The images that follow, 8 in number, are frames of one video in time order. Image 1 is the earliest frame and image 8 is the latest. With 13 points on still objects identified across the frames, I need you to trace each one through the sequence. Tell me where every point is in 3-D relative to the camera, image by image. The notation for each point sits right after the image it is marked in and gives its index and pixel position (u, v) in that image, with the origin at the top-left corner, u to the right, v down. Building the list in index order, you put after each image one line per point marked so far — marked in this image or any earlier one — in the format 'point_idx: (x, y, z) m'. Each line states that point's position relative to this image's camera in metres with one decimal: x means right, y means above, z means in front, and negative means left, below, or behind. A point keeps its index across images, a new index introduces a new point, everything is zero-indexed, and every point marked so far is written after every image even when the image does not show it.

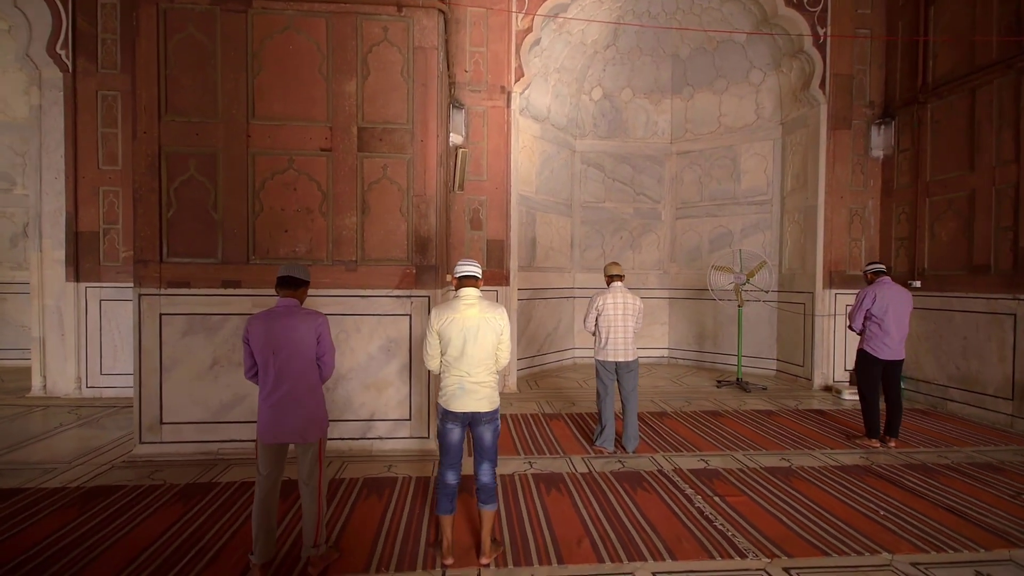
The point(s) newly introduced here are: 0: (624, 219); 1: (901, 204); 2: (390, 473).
0: (+1.7, +1.1, +7.4) m
1: (+4.5, +1.0, +5.7) m
2: (-0.8, -1.2, +3.2) m
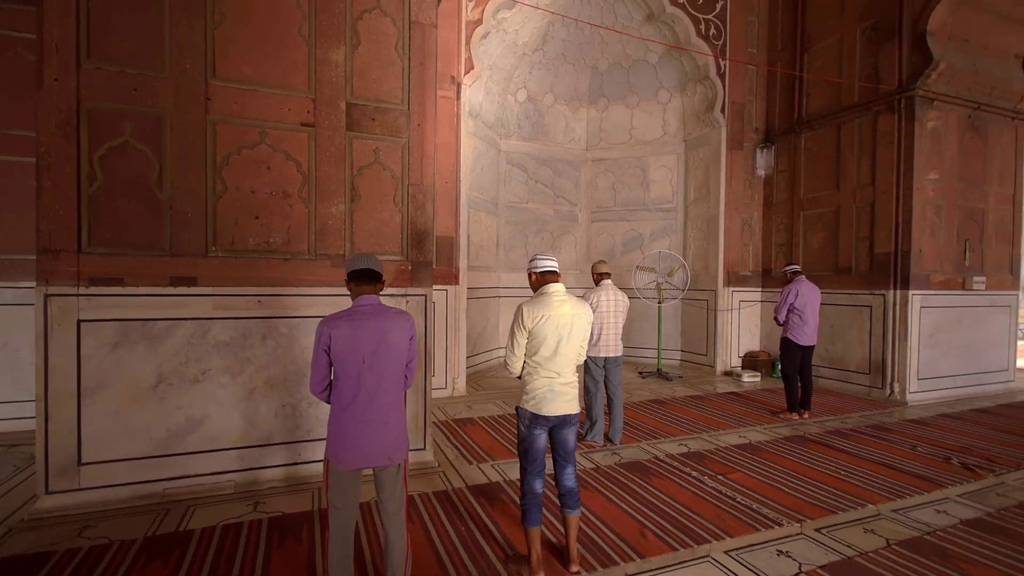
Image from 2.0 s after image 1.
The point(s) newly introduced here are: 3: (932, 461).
0: (+0.5, +1.1, +7.6) m
1: (+3.7, +1.0, +6.8) m
2: (-0.7, -1.2, +2.9) m
3: (+3.1, -1.3, +3.6) m
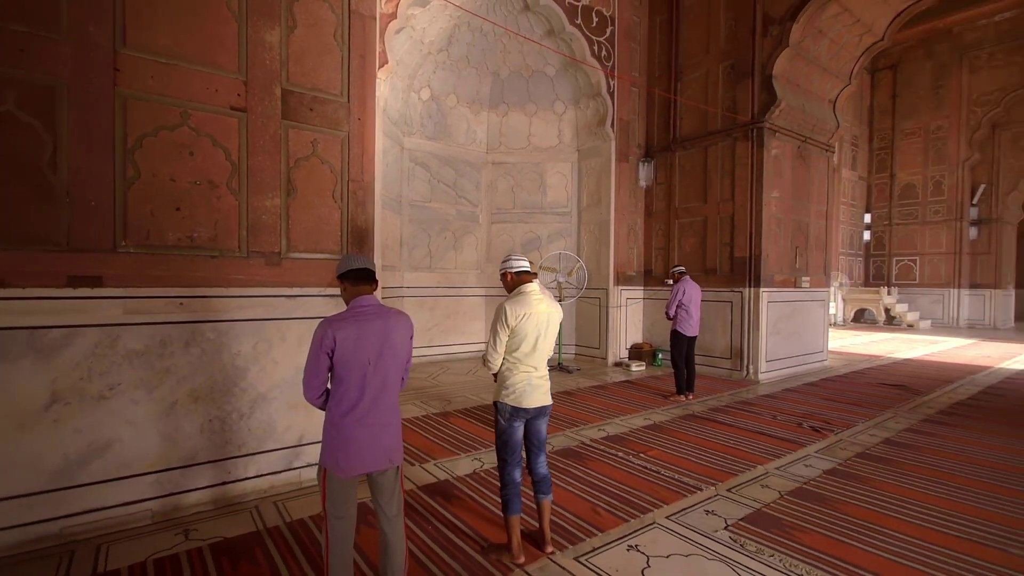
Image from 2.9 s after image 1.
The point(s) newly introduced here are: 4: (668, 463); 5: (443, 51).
0: (-1.0, +1.1, +7.6) m
1: (+2.3, +1.0, +7.6) m
2: (-0.9, -1.2, +2.8) m
3: (+2.6, -1.3, +4.5) m
4: (+1.1, -1.3, +3.5) m
5: (-1.0, +3.5, +7.1) m
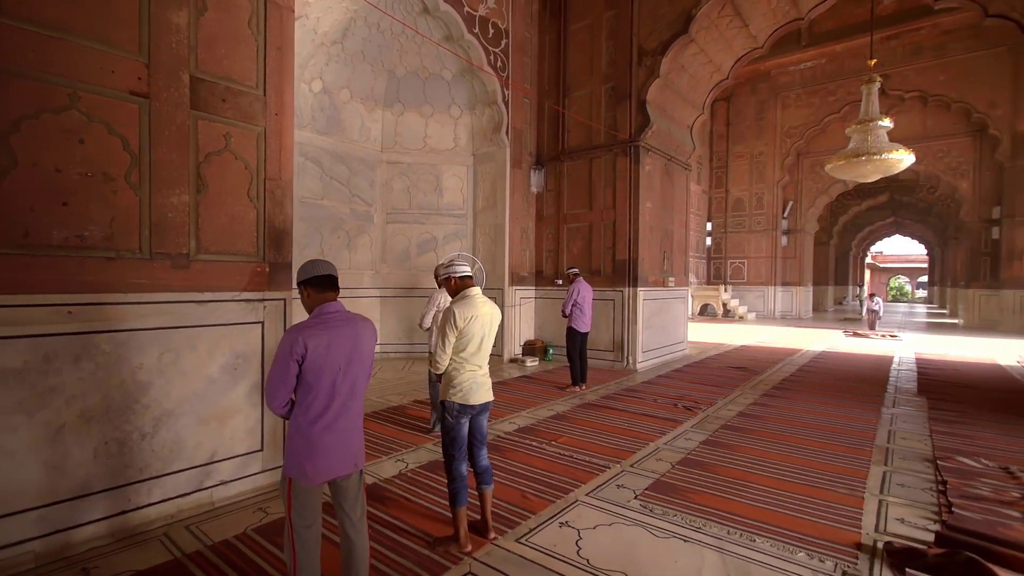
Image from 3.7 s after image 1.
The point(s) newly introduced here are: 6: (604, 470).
0: (-2.6, +1.1, +7.3) m
1: (+0.6, +1.0, +8.2) m
2: (-1.3, -1.2, +2.7) m
3: (+1.7, -1.3, +5.2) m
4: (+0.5, -1.3, +3.9) m
5: (-2.5, +3.5, +6.8) m
6: (+0.7, -1.3, +3.4) m
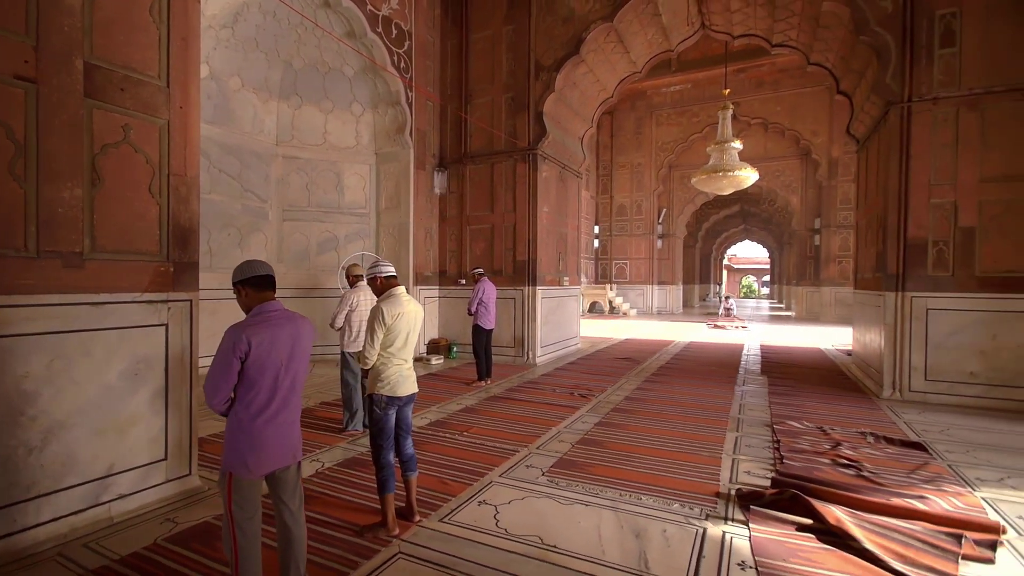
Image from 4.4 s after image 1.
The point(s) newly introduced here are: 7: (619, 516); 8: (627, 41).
0: (-4.0, +1.1, +6.9) m
1: (-1.0, +1.0, +8.4) m
2: (-1.7, -1.3, +2.6) m
3: (+0.6, -1.3, +5.7) m
4: (-0.2, -1.3, +4.1) m
5: (-3.8, +3.4, +6.4) m
6: (0.0, -1.3, +3.8) m
7: (+0.6, -1.3, +2.8) m
8: (+1.8, +4.0, +7.7) m
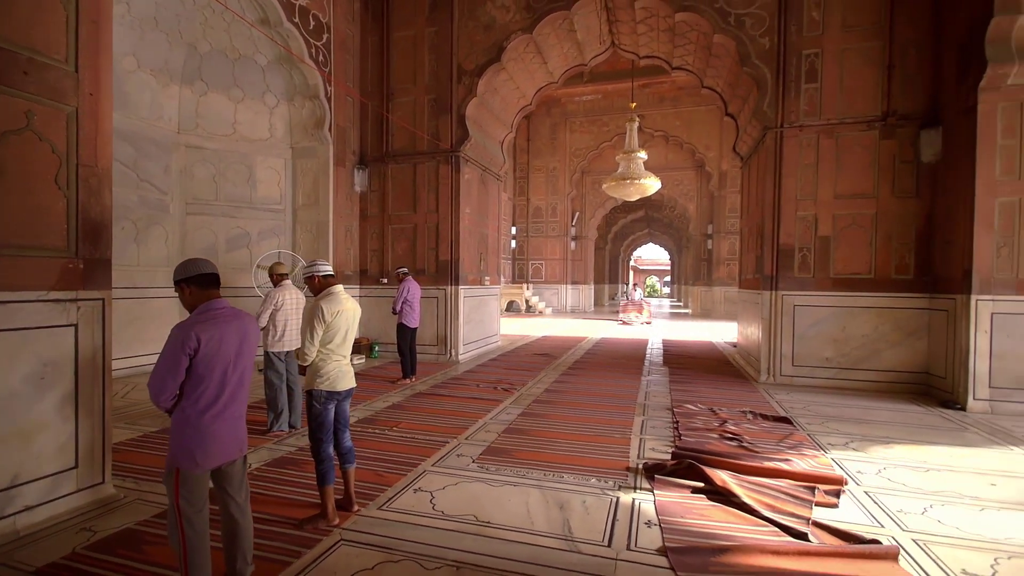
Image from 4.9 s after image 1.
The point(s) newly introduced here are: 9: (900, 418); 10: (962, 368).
0: (-5.1, +1.1, +6.3) m
1: (-2.4, +1.1, +8.3) m
2: (-2.1, -1.2, +2.5) m
3: (-0.3, -1.3, +5.9) m
4: (-0.8, -1.3, +4.3) m
5: (-4.8, +3.5, +5.8) m
6: (-0.6, -1.3, +3.9) m
7: (+0.2, -1.3, +3.1) m
8: (+0.6, +4.0, +8.1) m
9: (+4.1, -1.4, +5.1) m
10: (+5.0, -0.9, +5.4) m
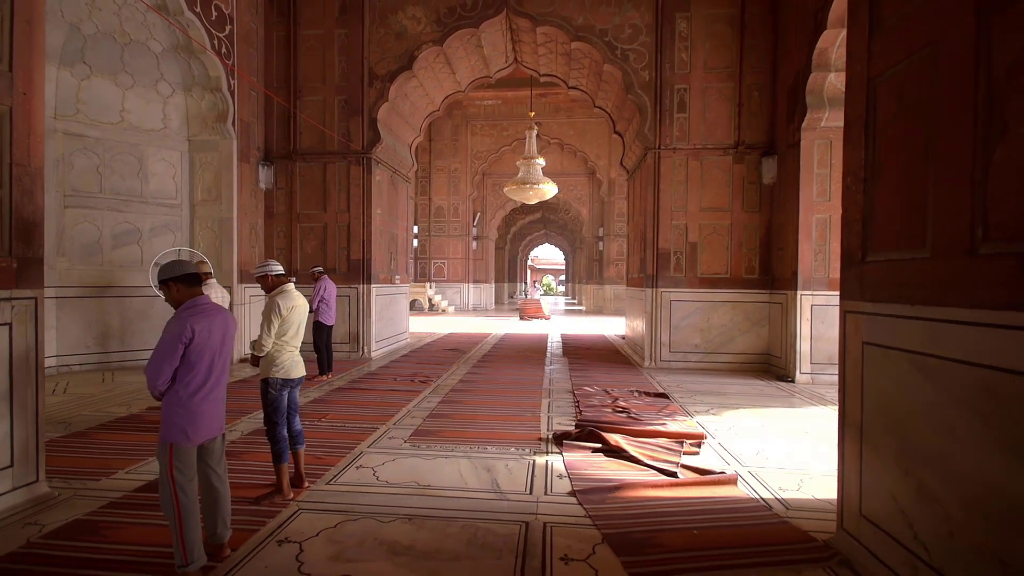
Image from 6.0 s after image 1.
0: (-6.1, +1.1, +5.7) m
1: (-3.9, +1.1, +8.2) m
2: (-2.4, -1.2, +2.5) m
3: (-1.4, -1.2, +6.3) m
4: (-1.6, -1.2, +4.6) m
5: (-5.7, +3.5, +5.3) m
6: (-1.2, -1.3, +4.3) m
7: (-0.3, -1.3, +3.7) m
8: (-1.0, +4.0, +8.6) m
9: (+3.1, -1.3, +6.4) m
10: (+3.9, -0.9, +6.8) m
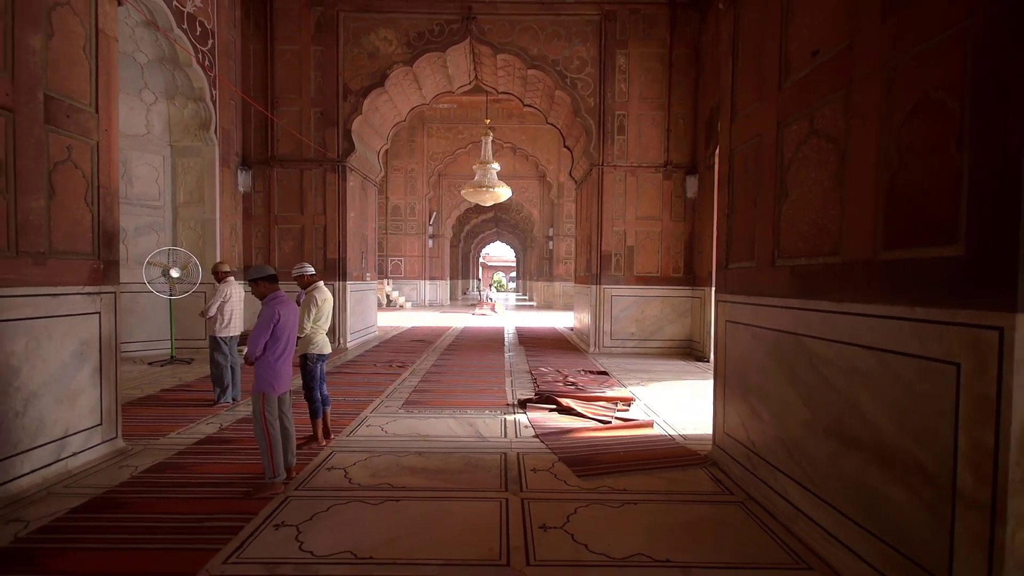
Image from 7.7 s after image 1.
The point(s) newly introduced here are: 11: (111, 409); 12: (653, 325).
0: (-6.6, +1.1, +6.0) m
1: (-4.6, +1.1, +8.8) m
2: (-2.5, -1.2, +3.3) m
3: (-1.9, -1.2, +7.2) m
4: (-1.9, -1.2, +5.4) m
5: (-6.1, +3.5, +5.7) m
6: (-1.5, -1.2, +5.2) m
7: (-0.5, -1.3, +4.7) m
8: (-1.8, +4.1, +9.5) m
9: (+2.6, -1.3, +7.7) m
10: (+3.3, -0.8, +8.3) m
11: (-2.9, -0.9, +3.5) m
12: (+2.6, -0.7, +8.9) m
